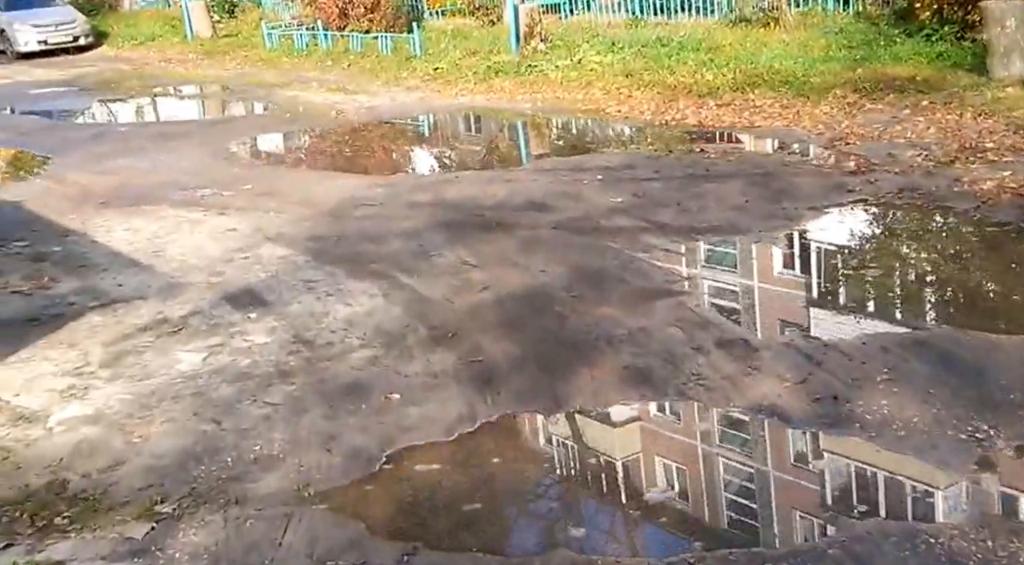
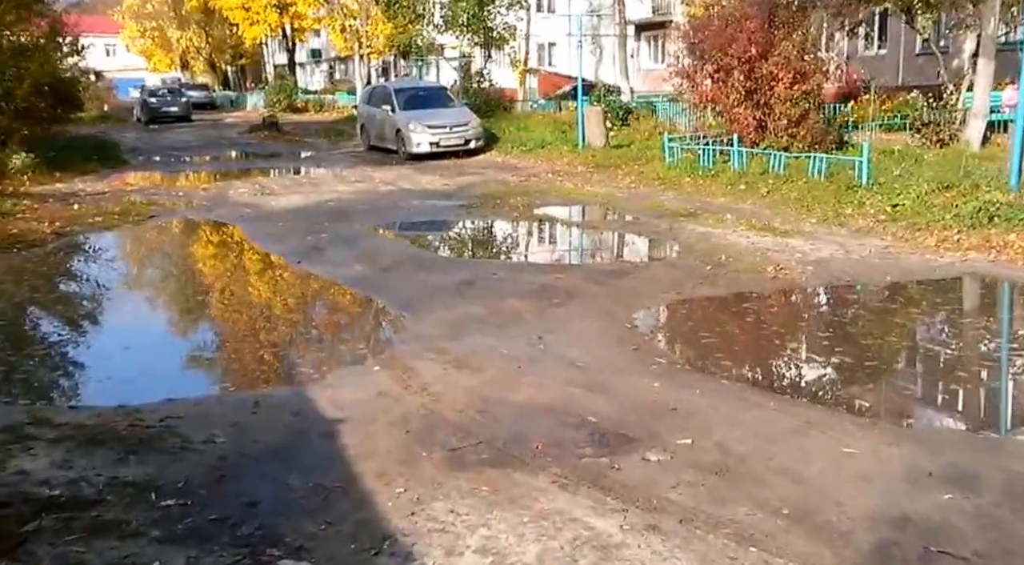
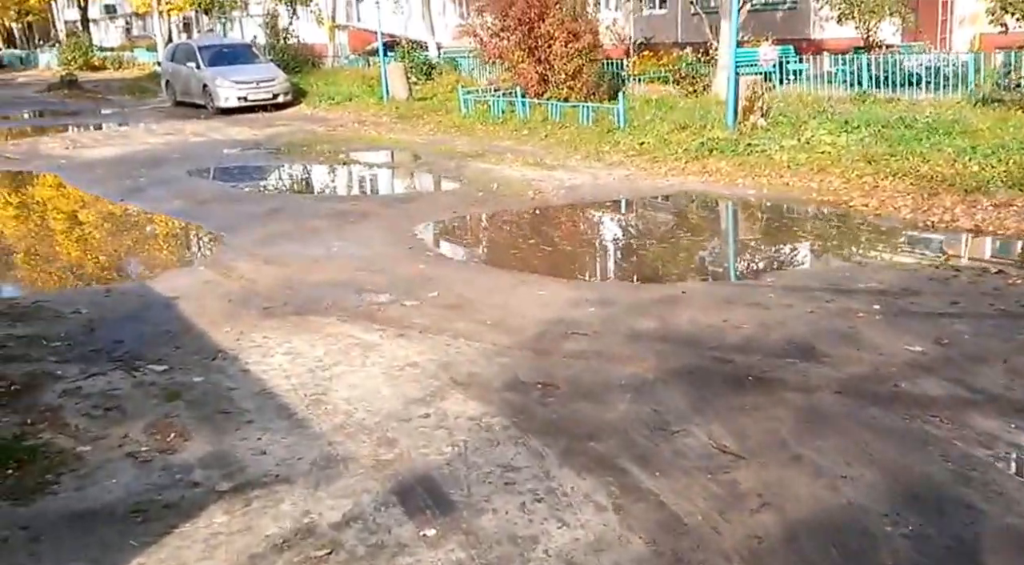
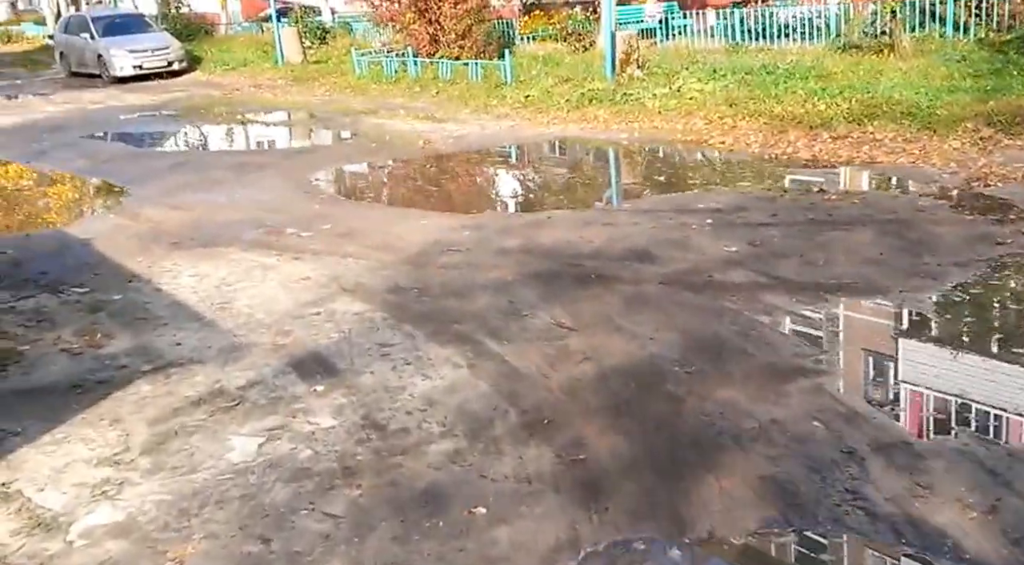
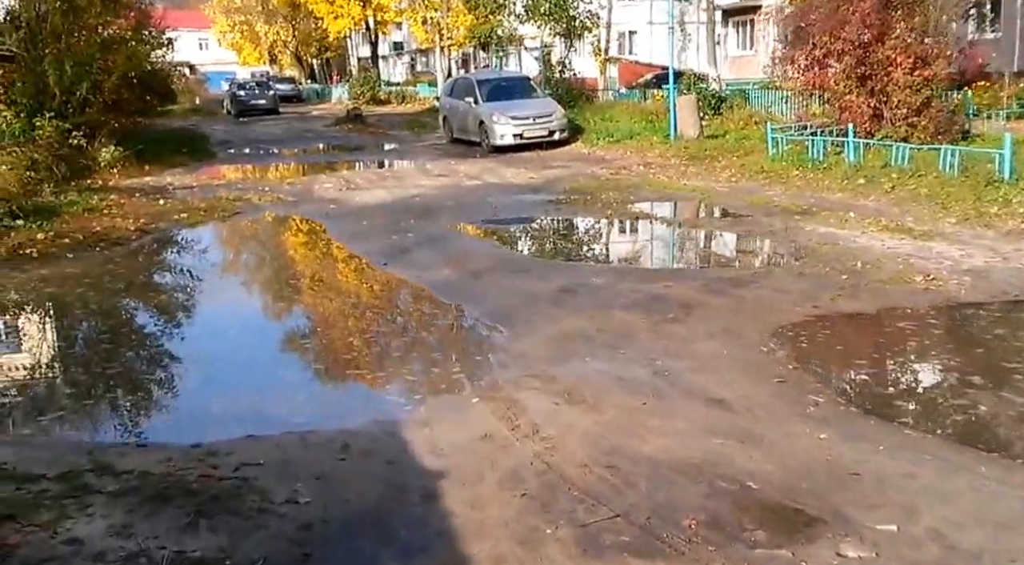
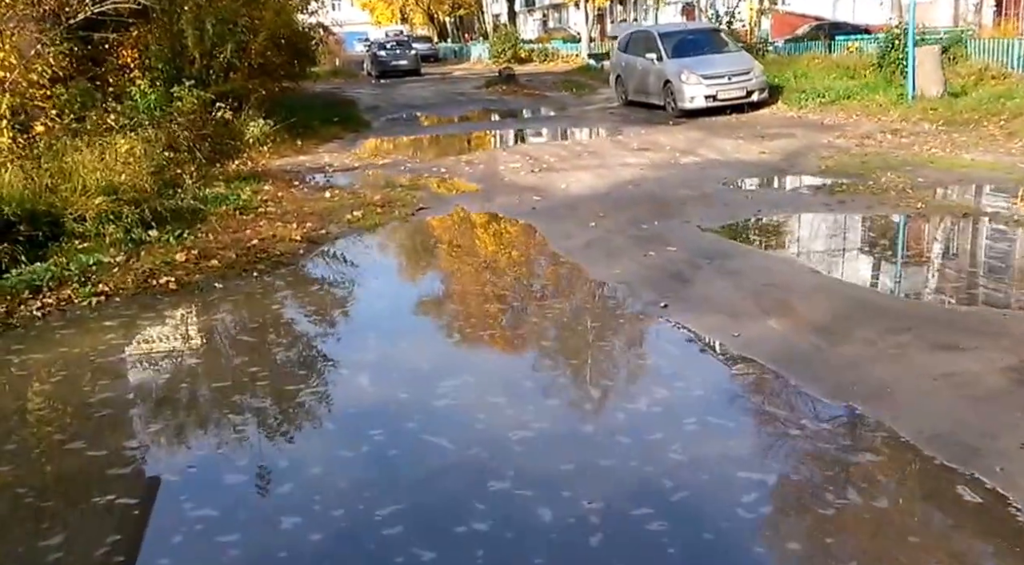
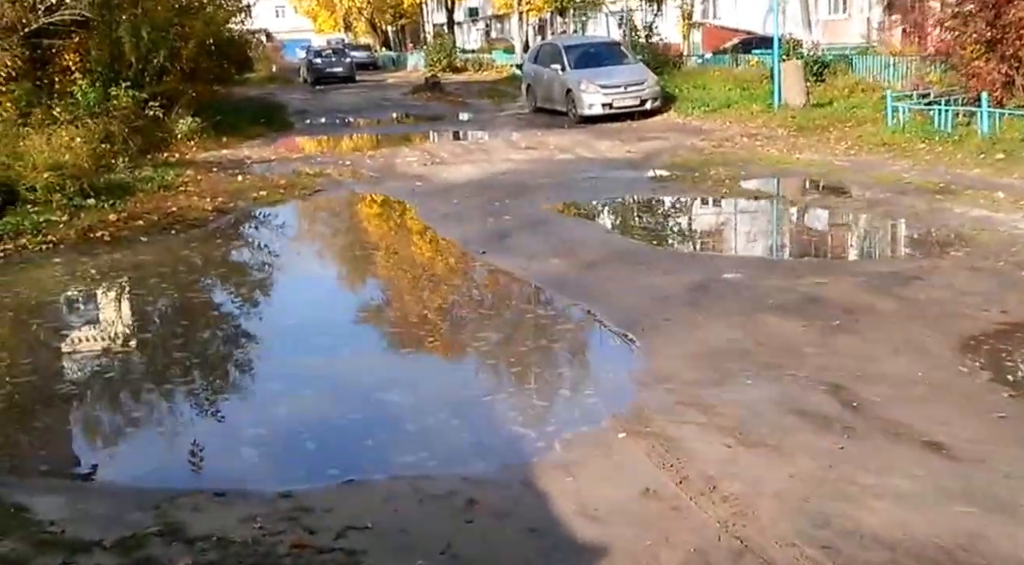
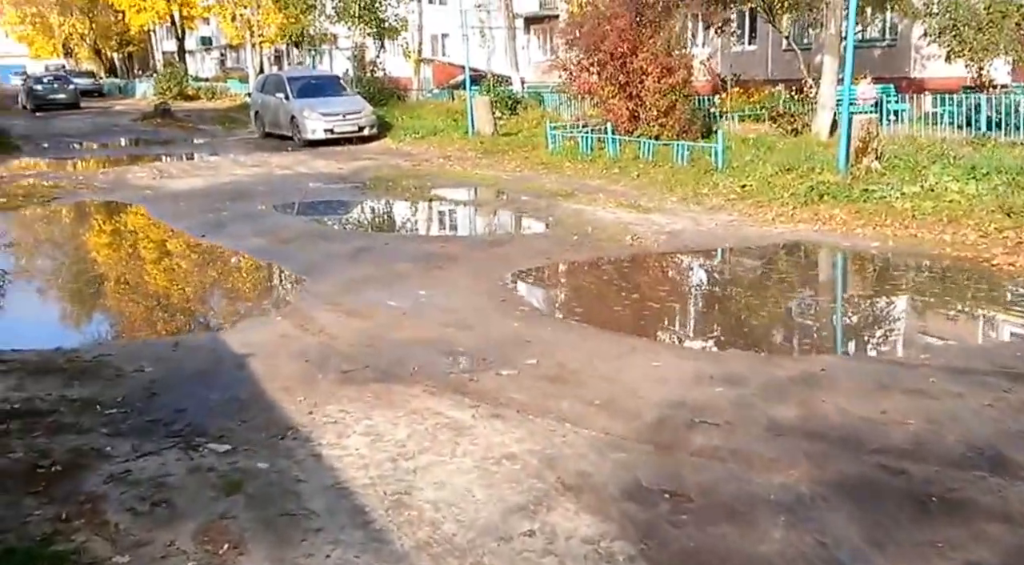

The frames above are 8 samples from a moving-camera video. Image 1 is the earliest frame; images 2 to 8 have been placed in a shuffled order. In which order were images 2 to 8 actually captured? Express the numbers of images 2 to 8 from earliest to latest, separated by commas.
4, 3, 8, 2, 5, 7, 6
